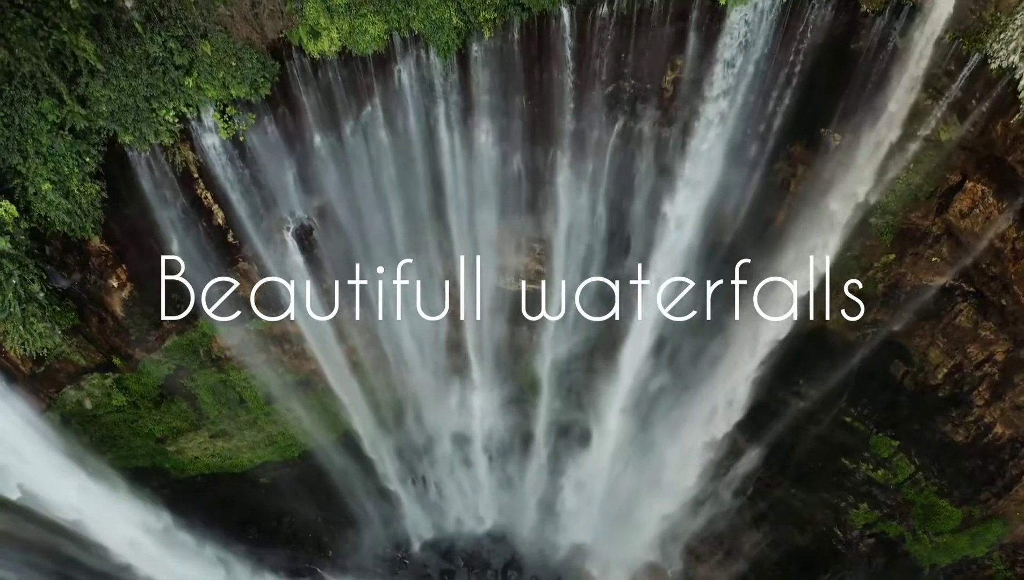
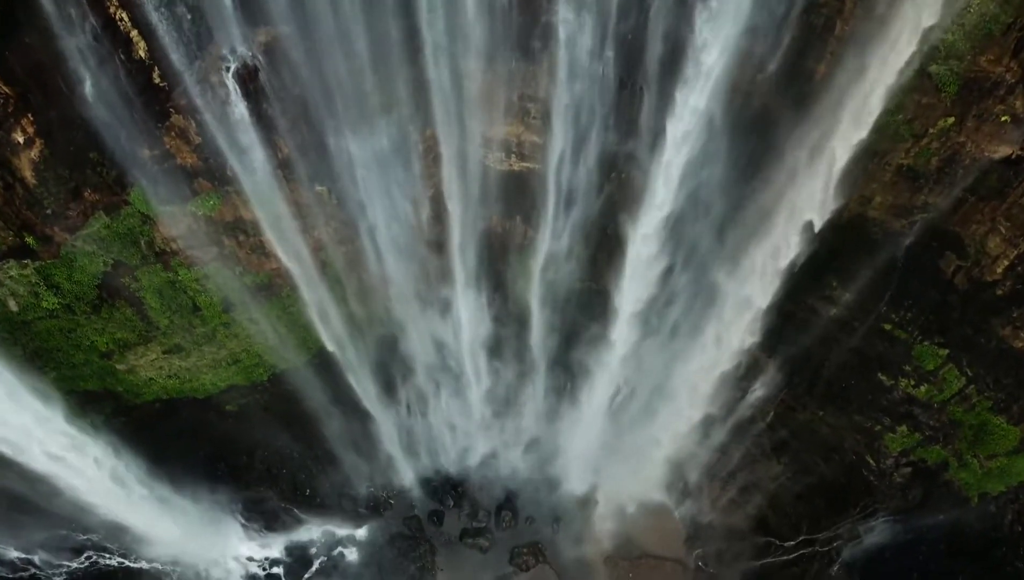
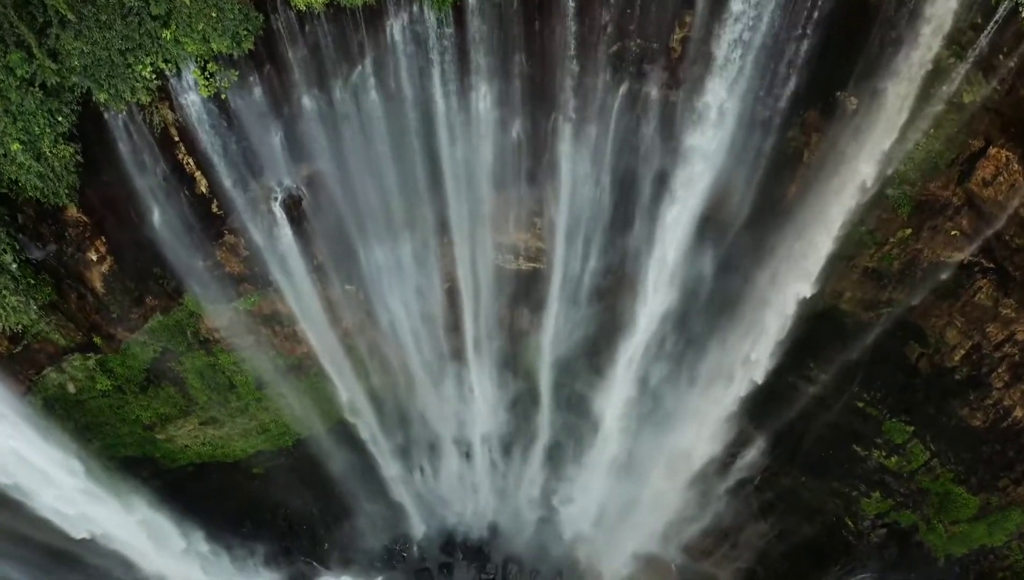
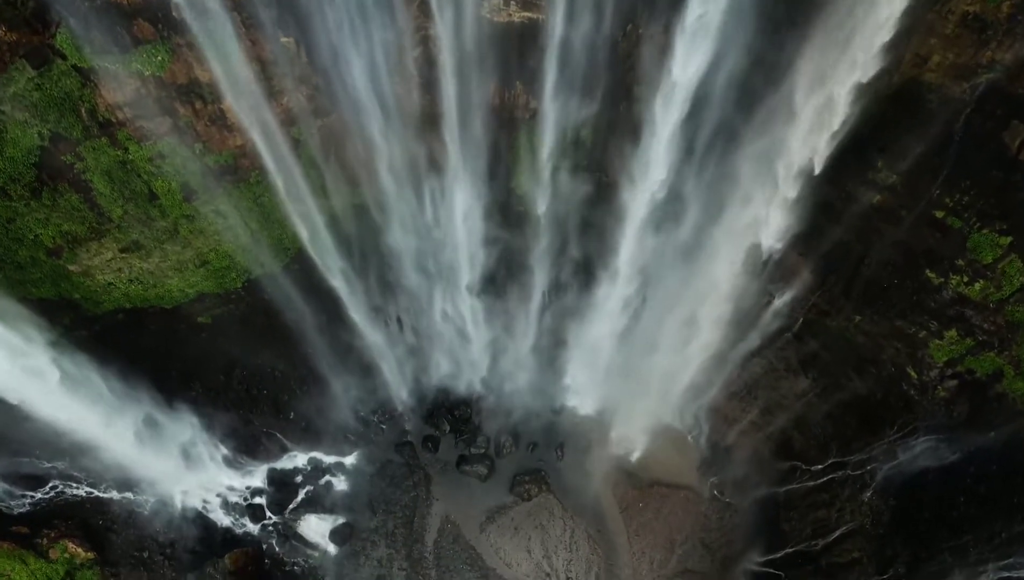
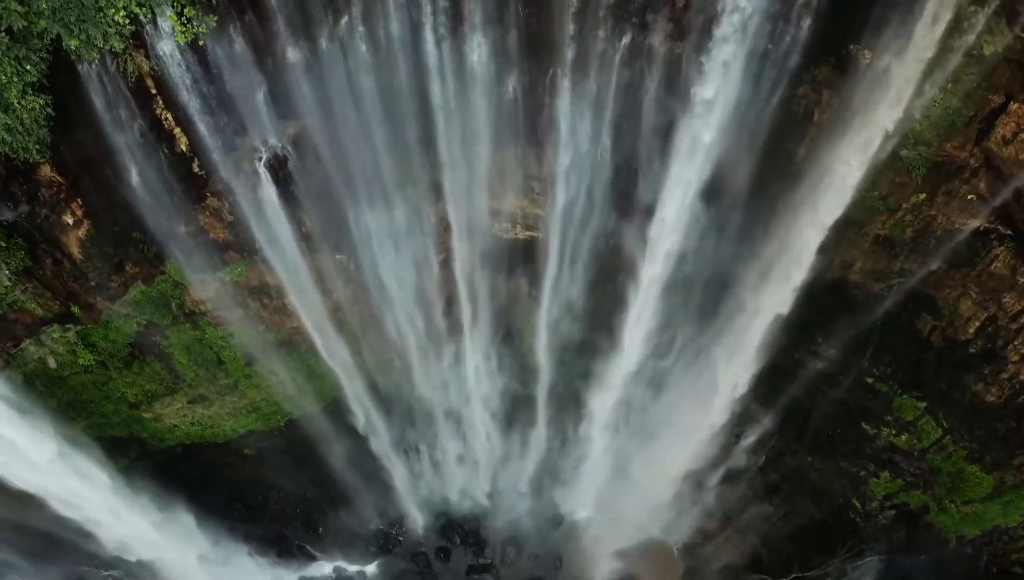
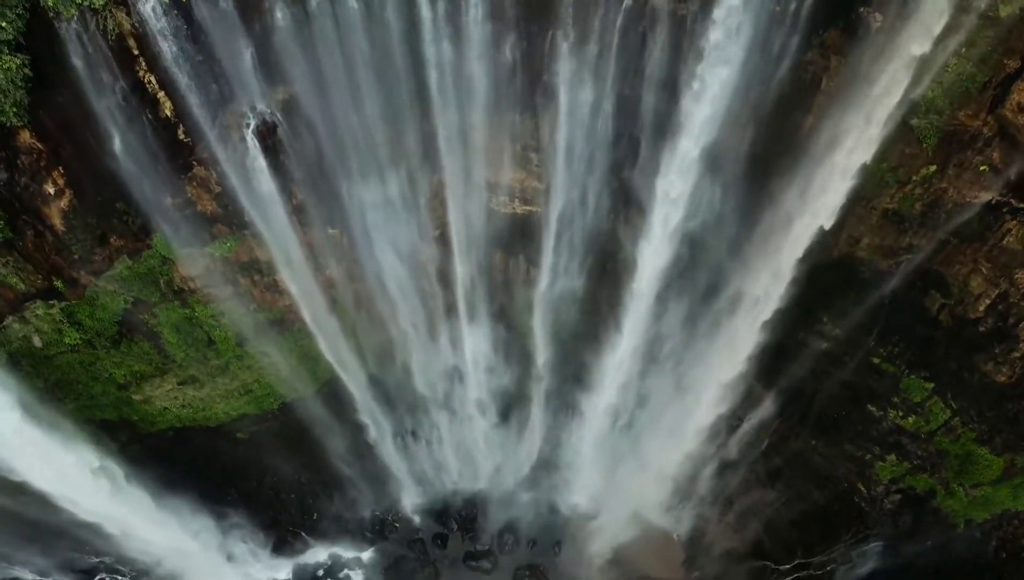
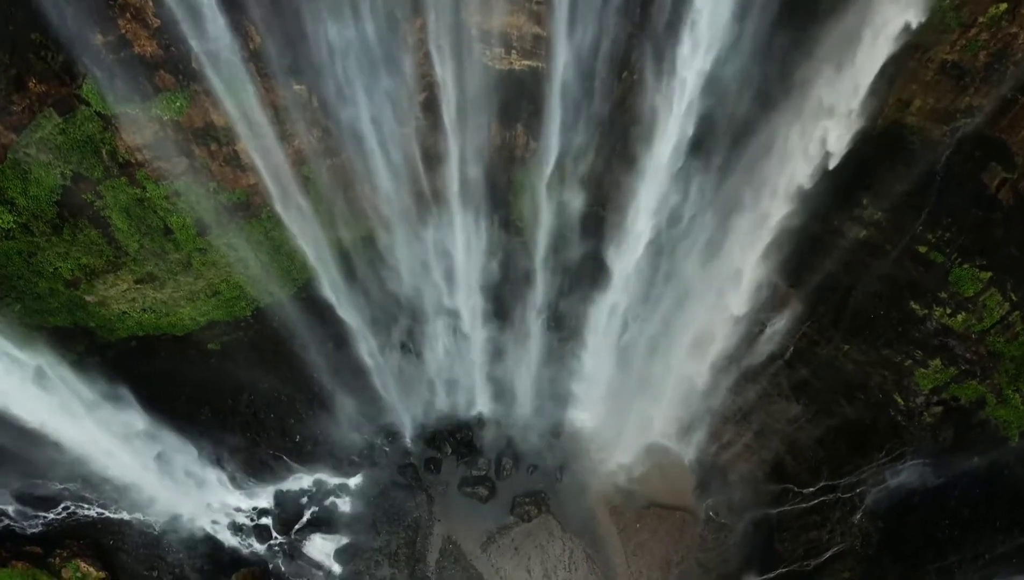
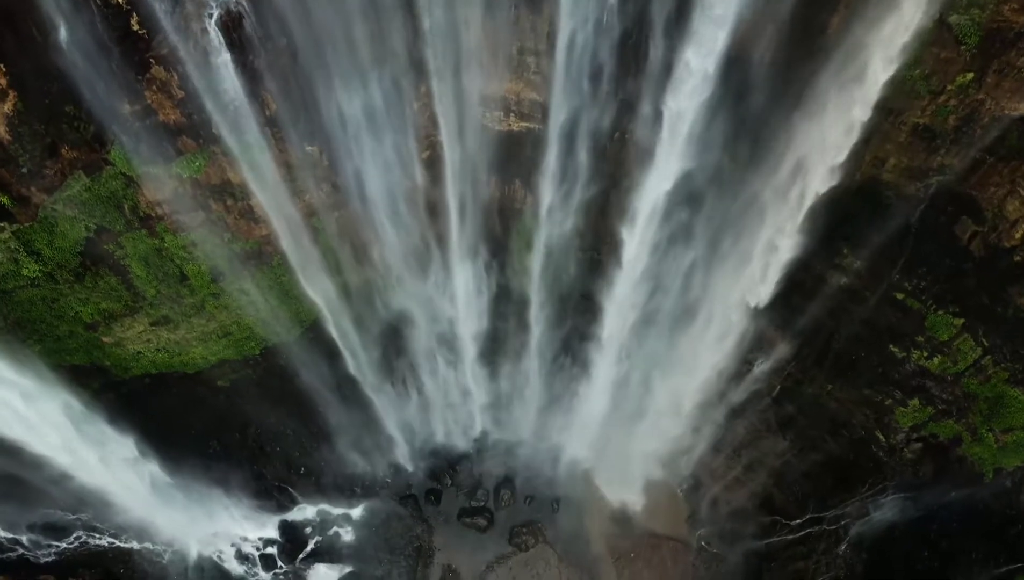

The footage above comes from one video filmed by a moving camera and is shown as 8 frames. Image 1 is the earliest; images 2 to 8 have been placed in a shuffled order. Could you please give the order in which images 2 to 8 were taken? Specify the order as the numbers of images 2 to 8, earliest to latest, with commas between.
3, 5, 6, 2, 8, 7, 4
